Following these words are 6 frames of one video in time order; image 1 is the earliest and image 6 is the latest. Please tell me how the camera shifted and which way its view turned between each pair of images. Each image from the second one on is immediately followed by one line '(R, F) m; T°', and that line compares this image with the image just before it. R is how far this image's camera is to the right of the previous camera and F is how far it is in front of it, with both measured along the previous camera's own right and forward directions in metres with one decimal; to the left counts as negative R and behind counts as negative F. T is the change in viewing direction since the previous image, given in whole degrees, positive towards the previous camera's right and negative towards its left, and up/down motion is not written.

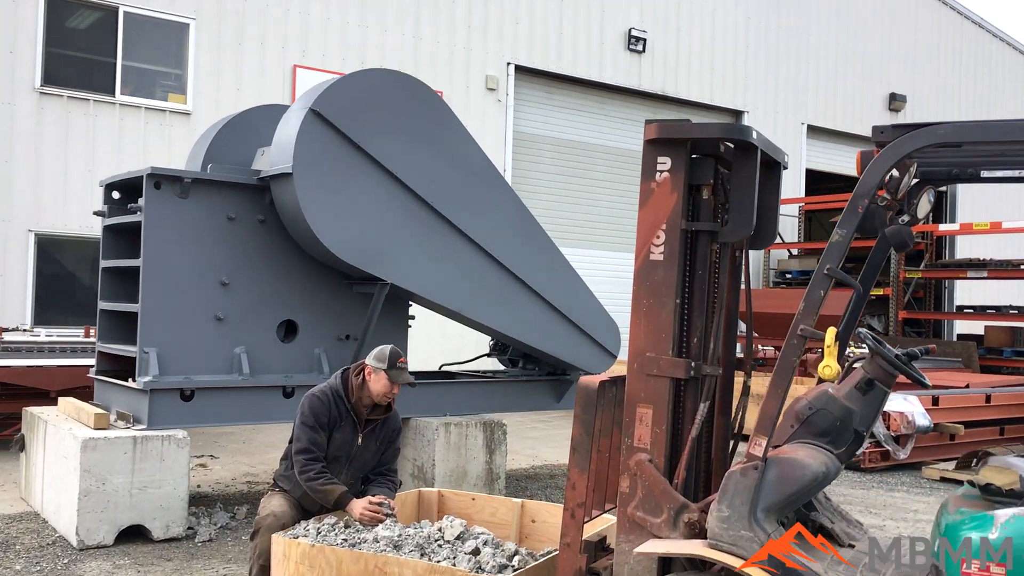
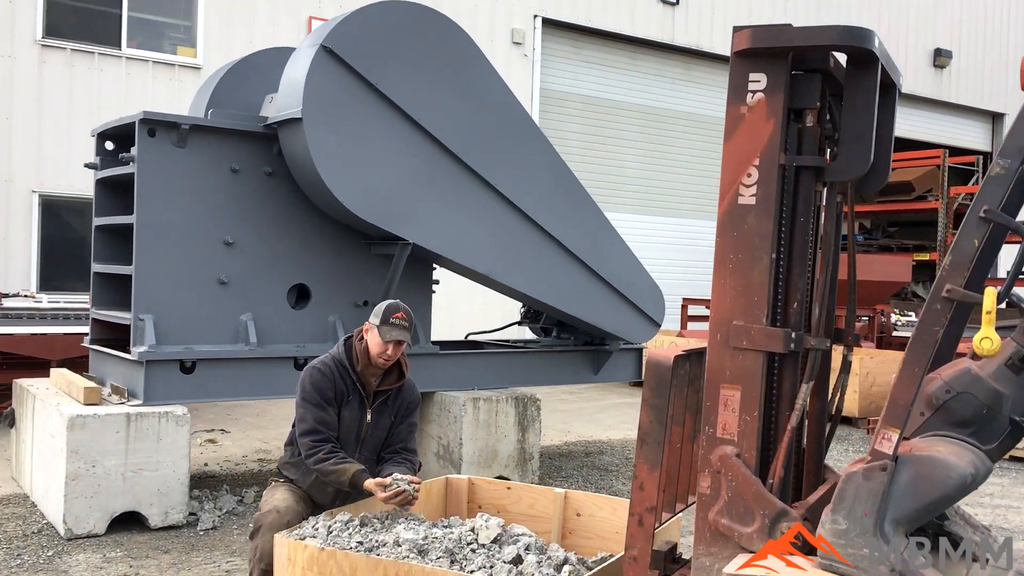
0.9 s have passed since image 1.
(-0.1, +0.7) m; -1°
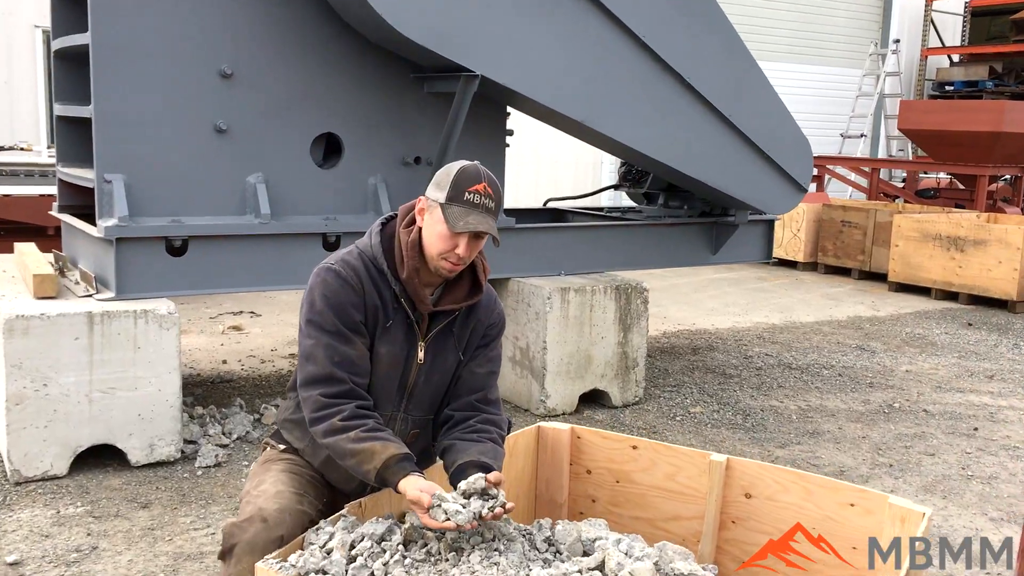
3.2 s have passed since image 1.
(-0.2, +1.7) m; -3°
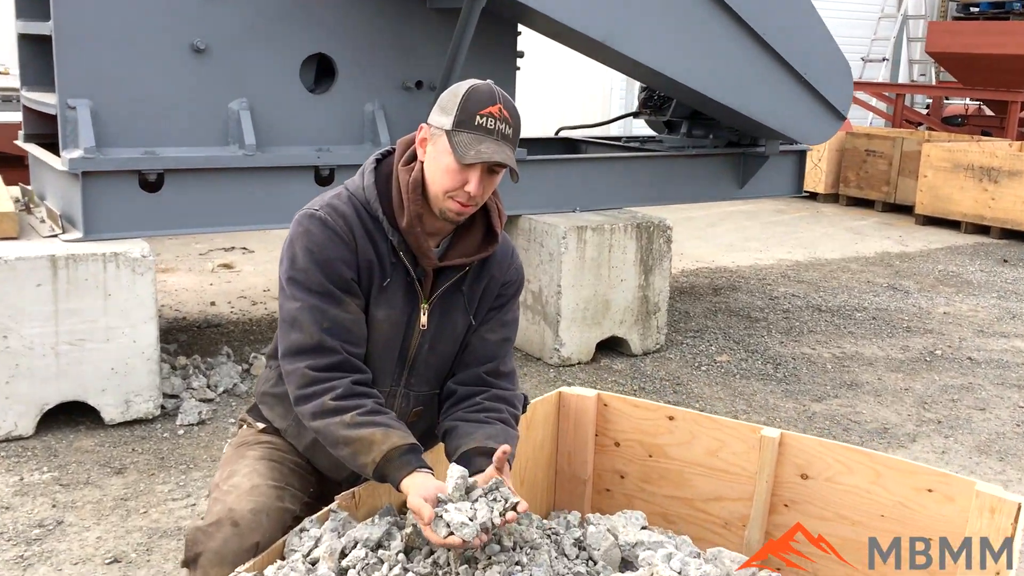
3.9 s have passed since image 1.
(0.0, +0.4) m; 0°
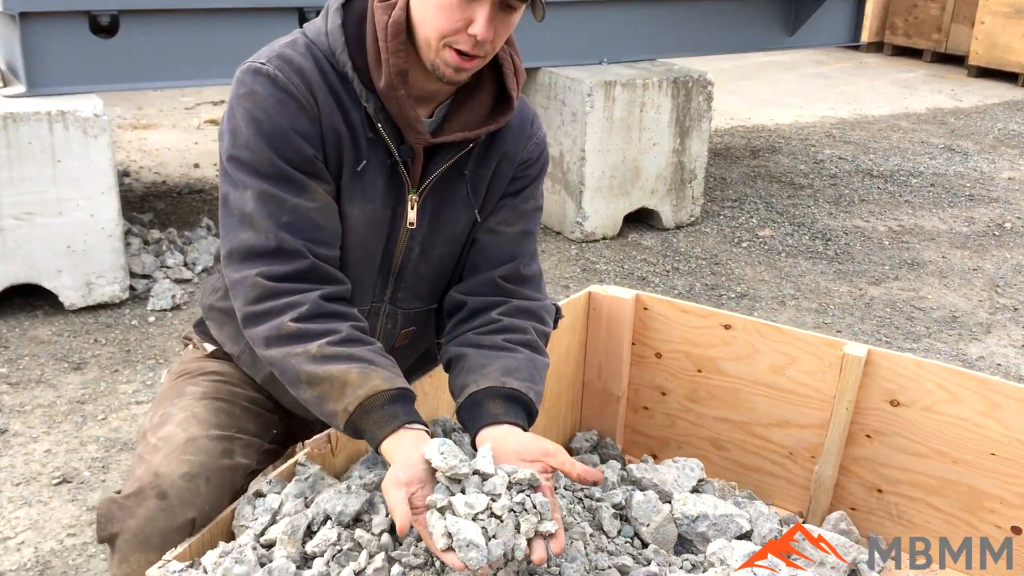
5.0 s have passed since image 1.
(0.0, +0.5) m; -1°
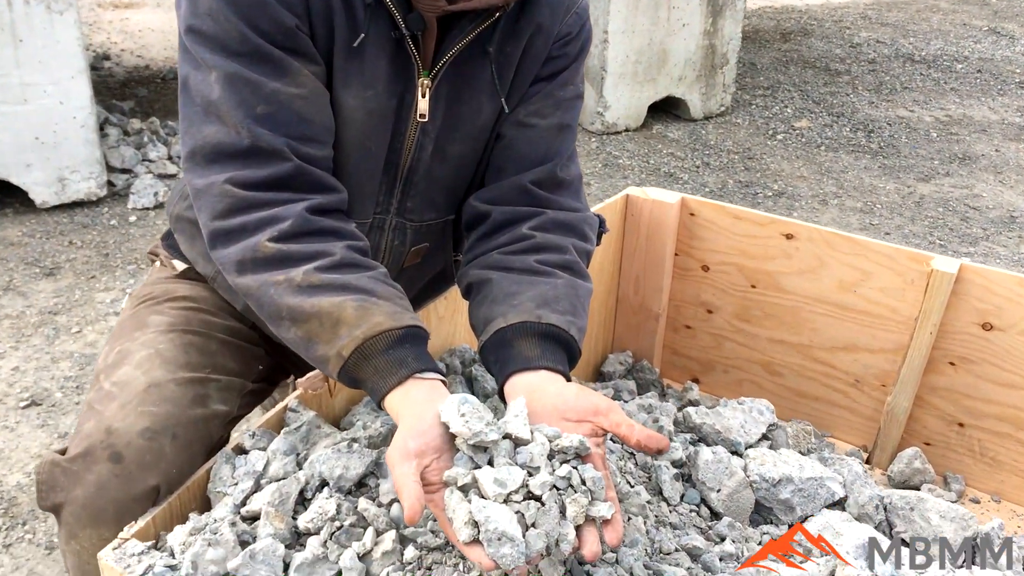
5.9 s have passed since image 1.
(0.0, +0.3) m; 0°
